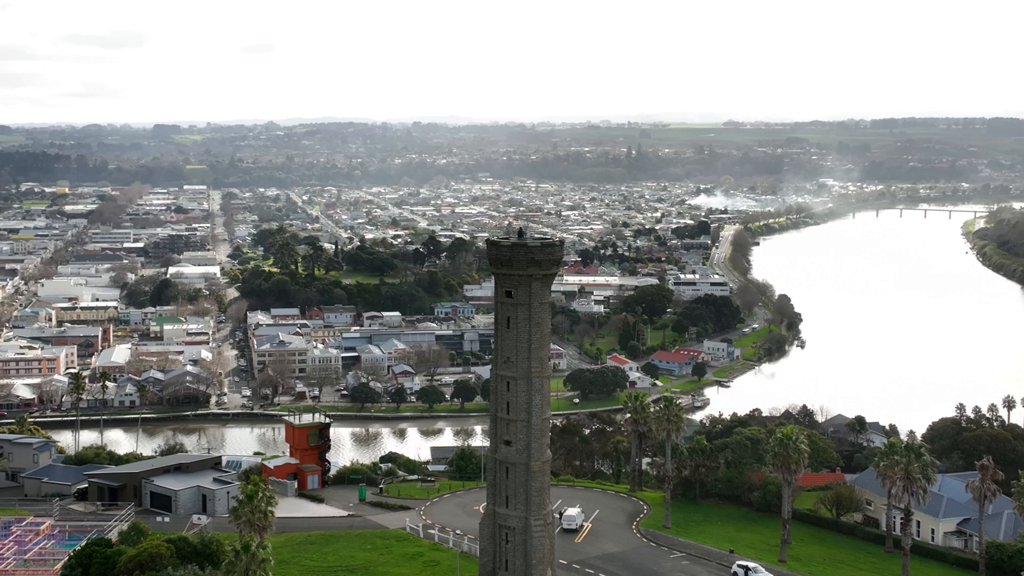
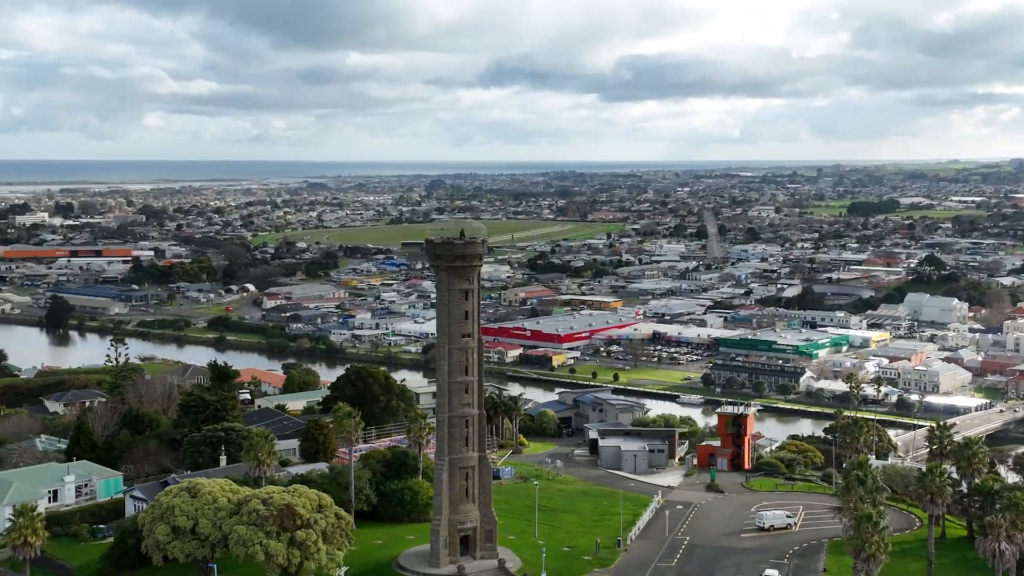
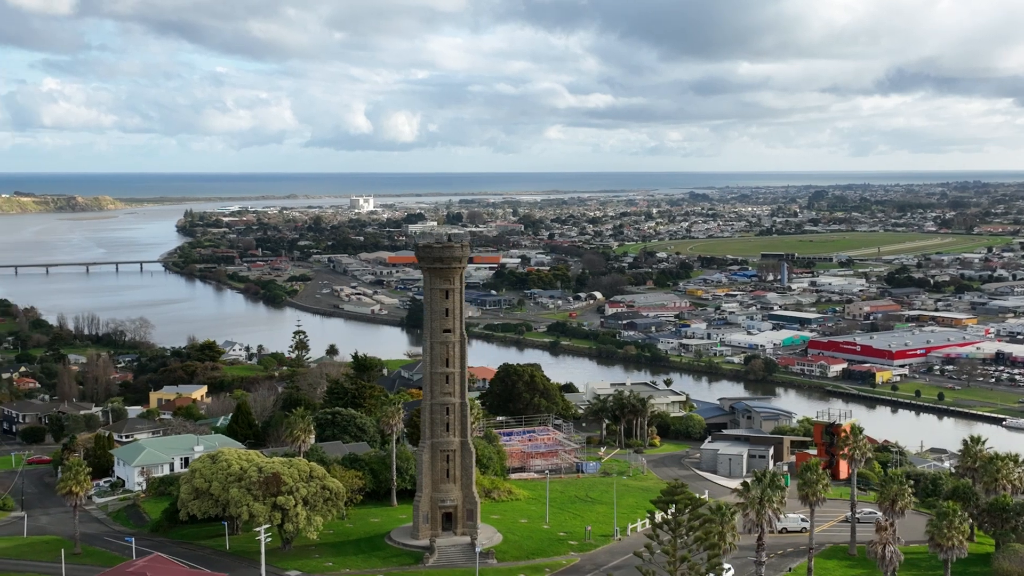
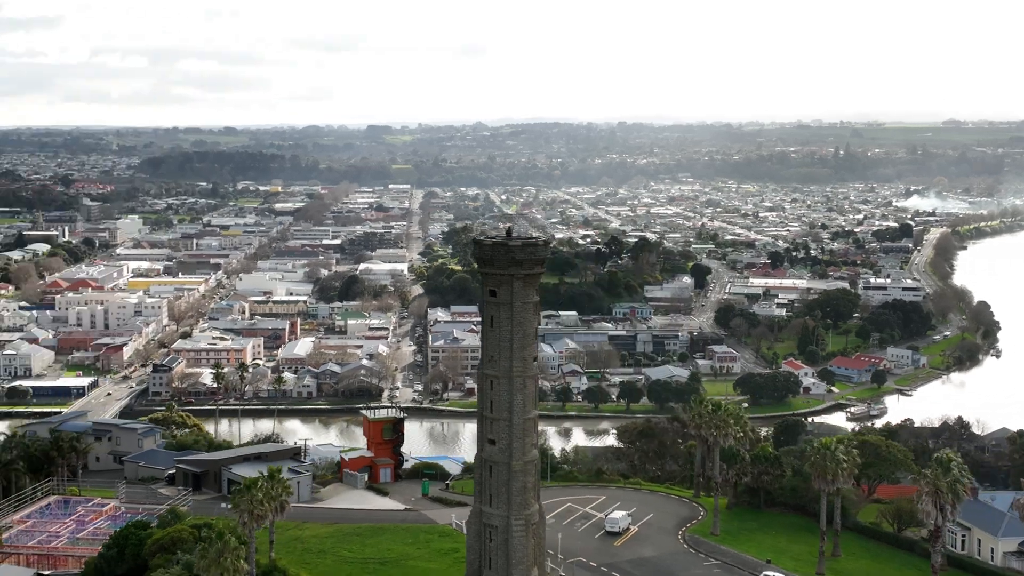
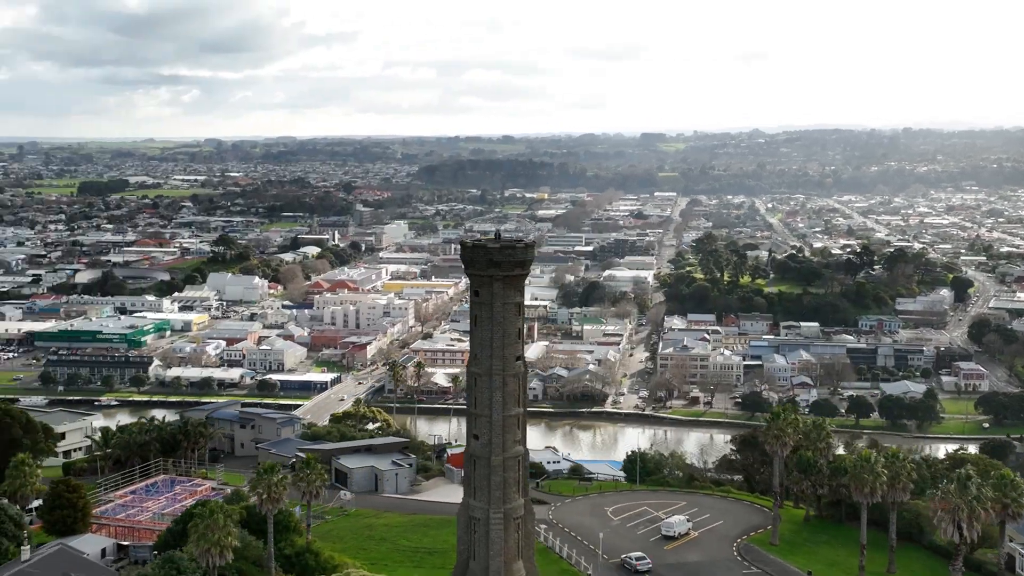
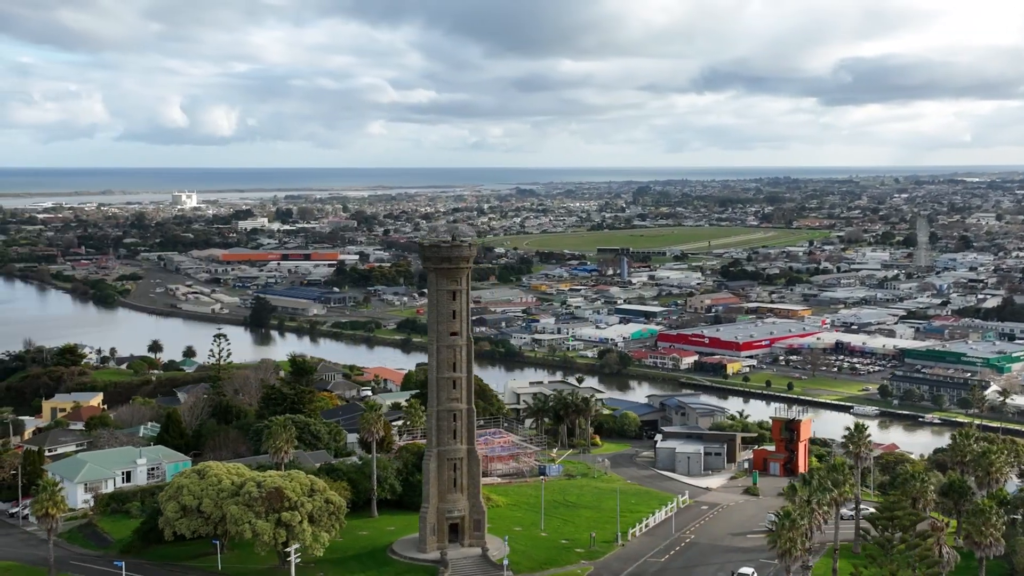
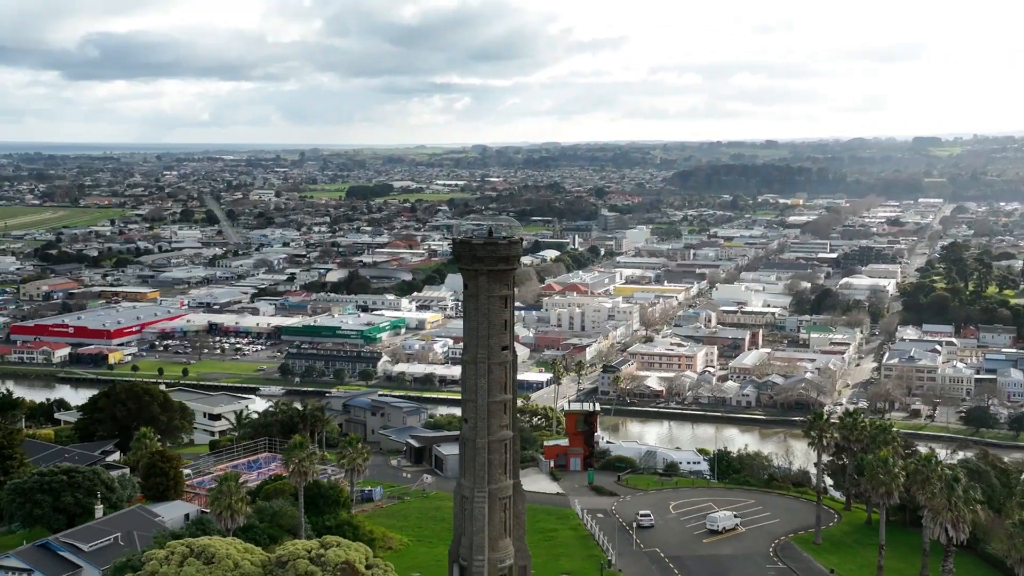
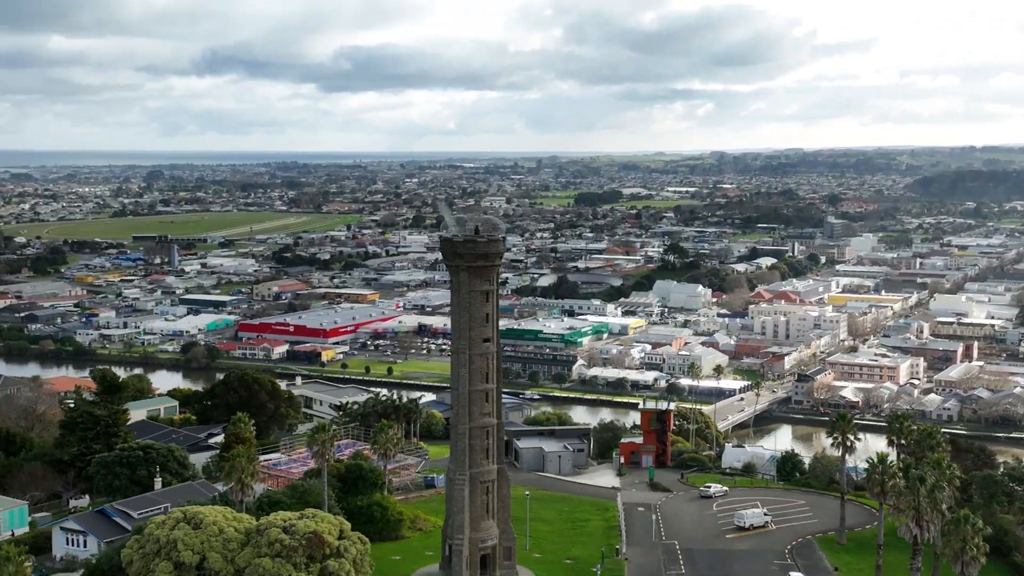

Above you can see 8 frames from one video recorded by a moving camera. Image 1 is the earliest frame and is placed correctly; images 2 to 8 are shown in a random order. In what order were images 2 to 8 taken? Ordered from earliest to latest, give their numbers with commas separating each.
4, 5, 7, 8, 2, 6, 3
